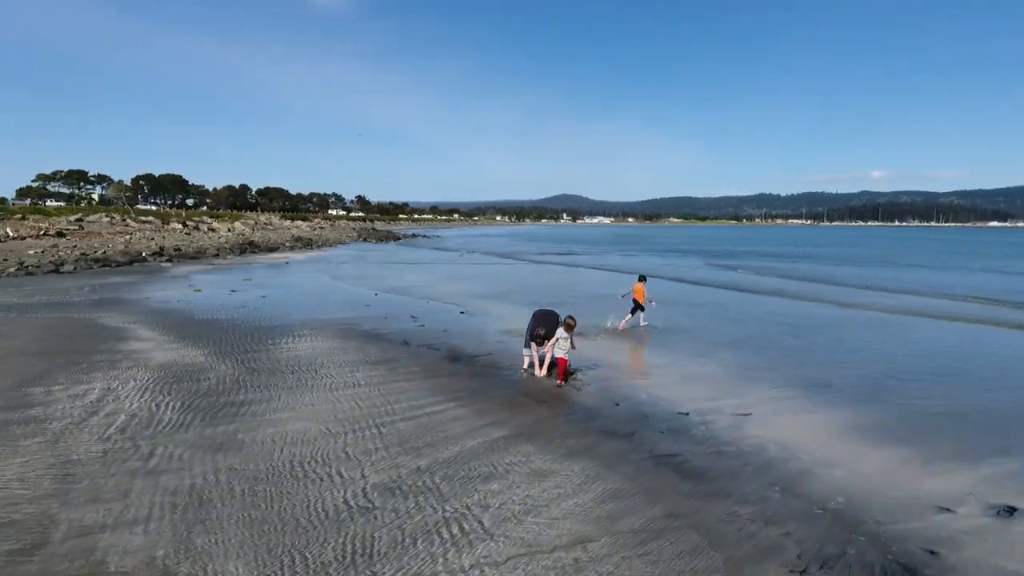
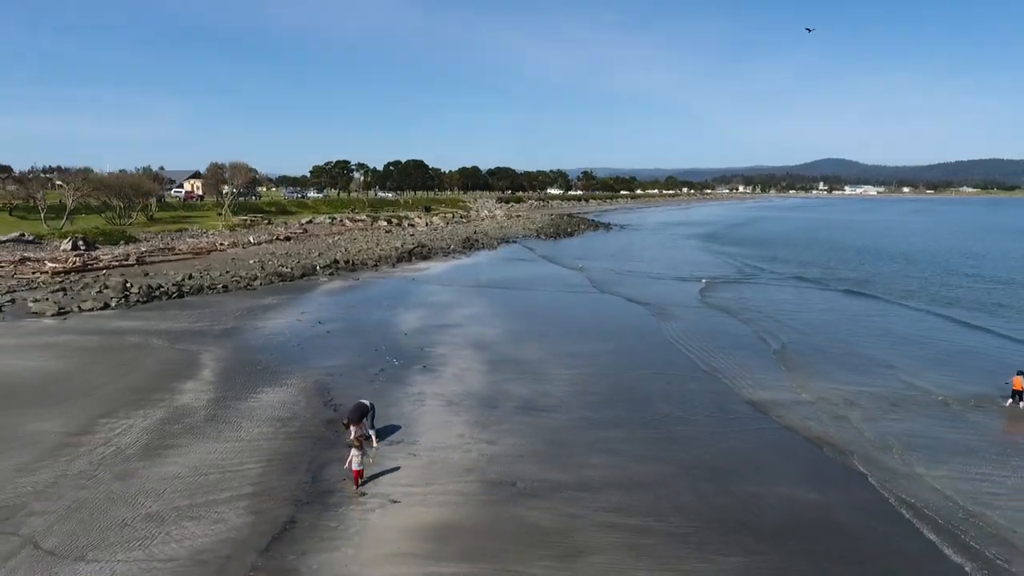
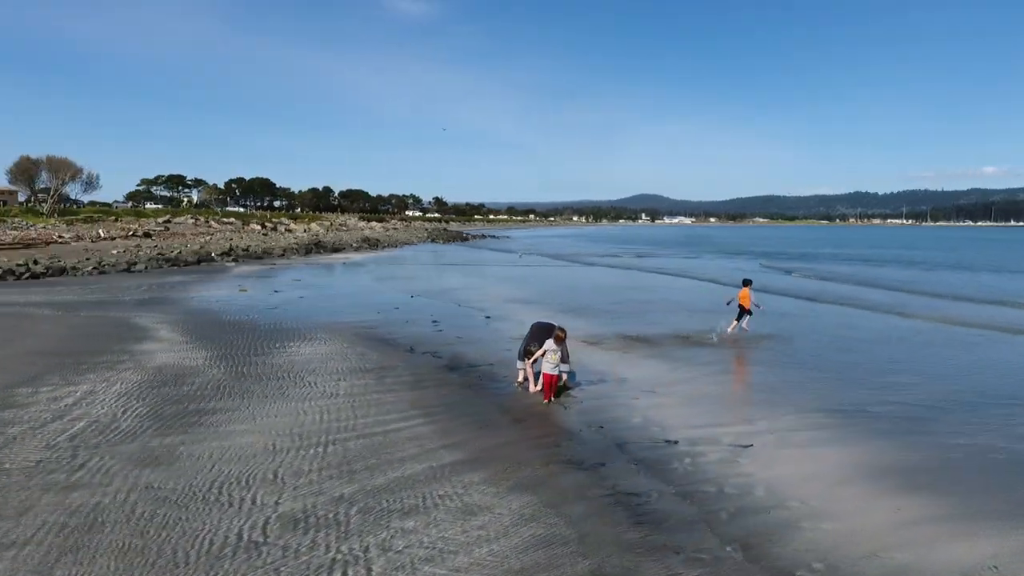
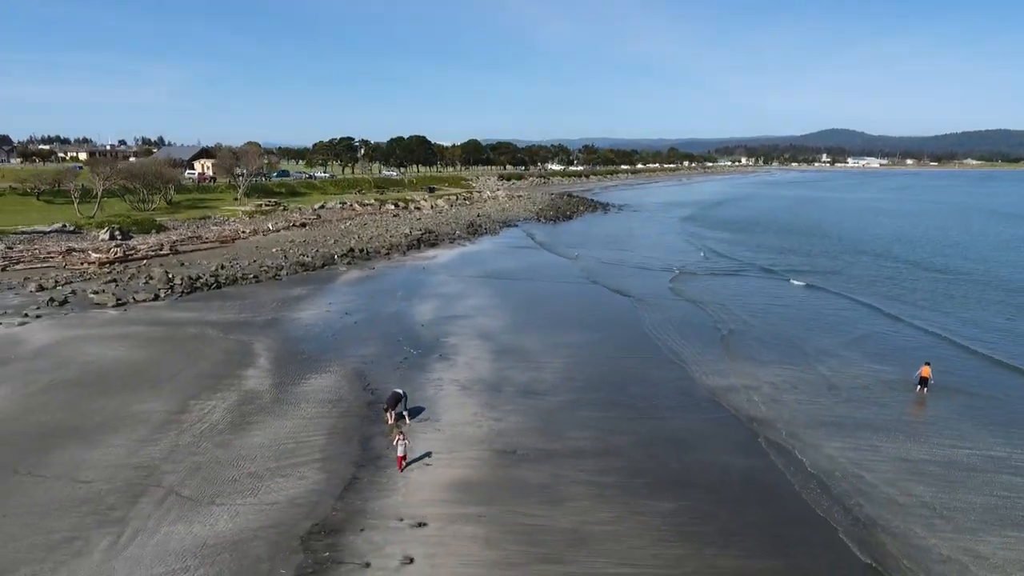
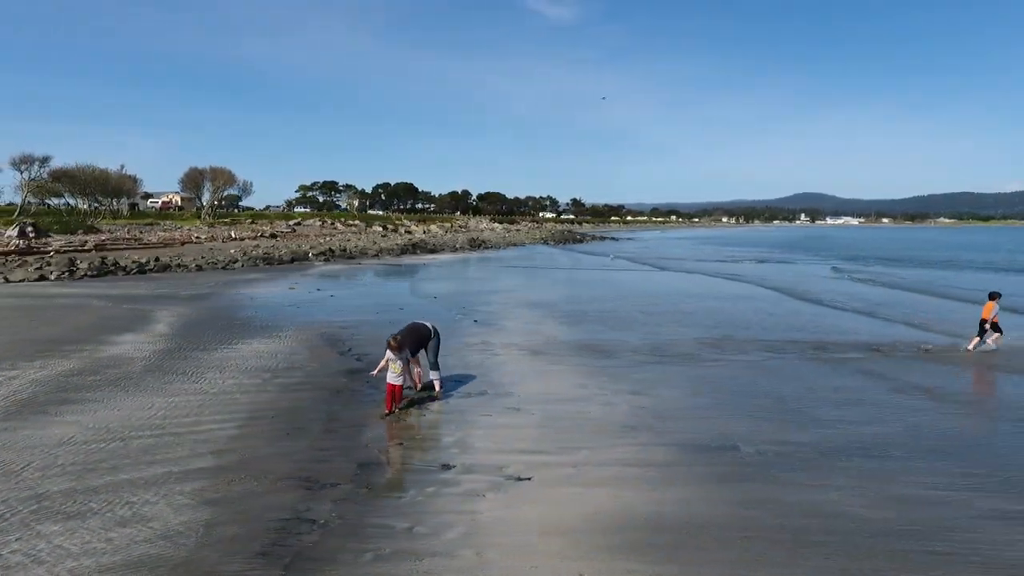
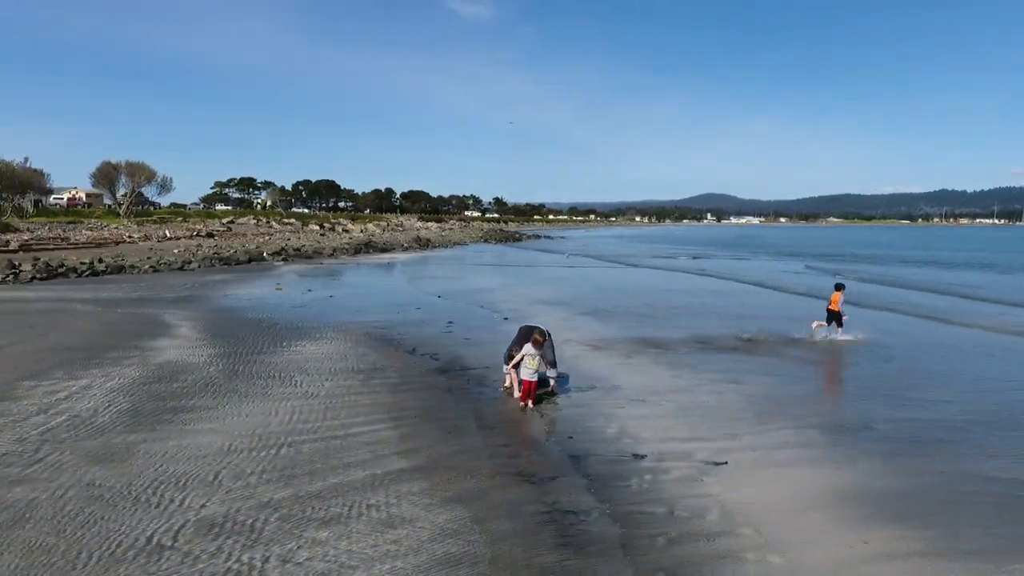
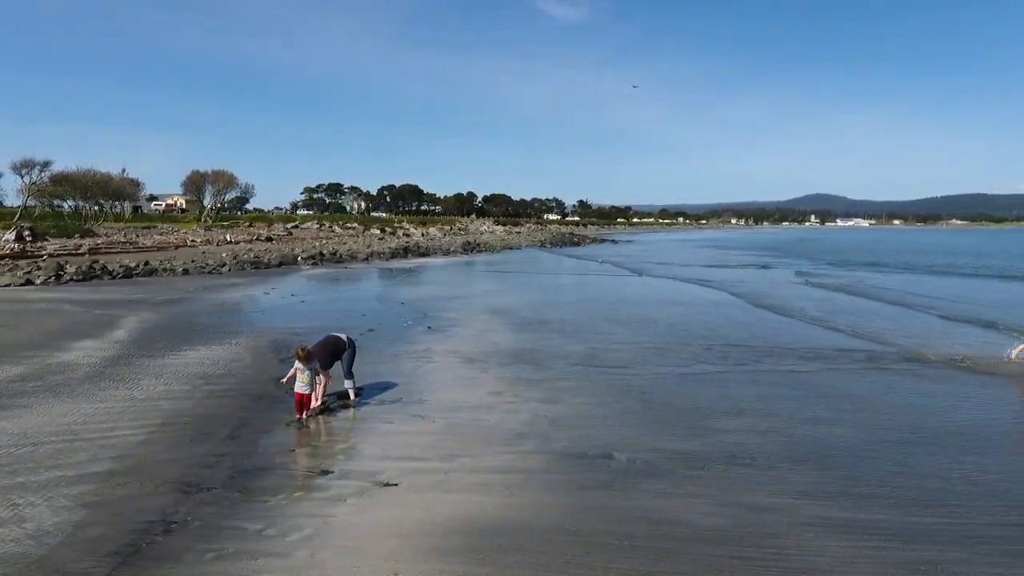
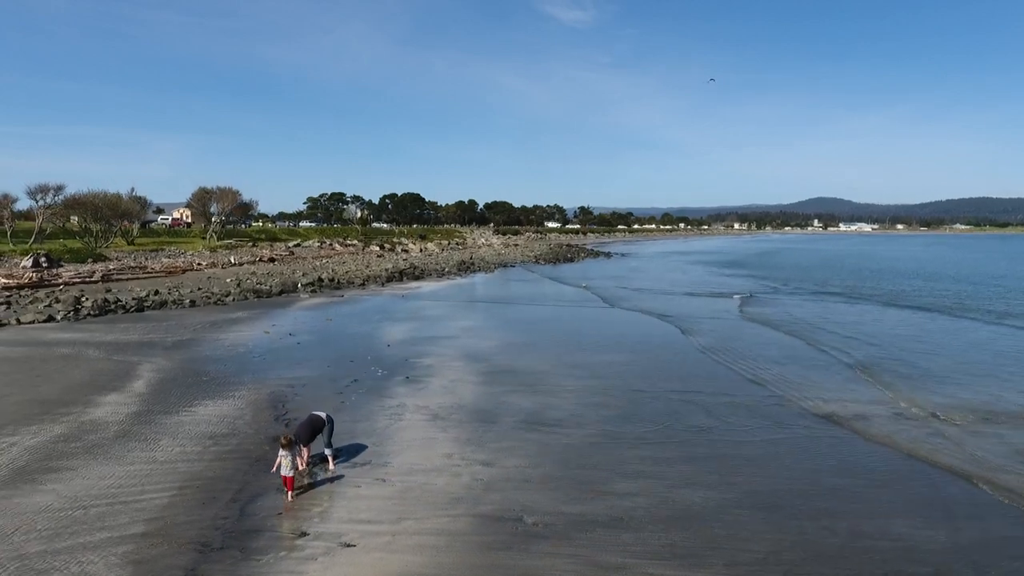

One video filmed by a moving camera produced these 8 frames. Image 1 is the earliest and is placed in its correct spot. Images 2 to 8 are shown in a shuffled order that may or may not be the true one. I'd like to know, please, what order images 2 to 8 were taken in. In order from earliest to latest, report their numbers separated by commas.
3, 6, 5, 7, 8, 2, 4
